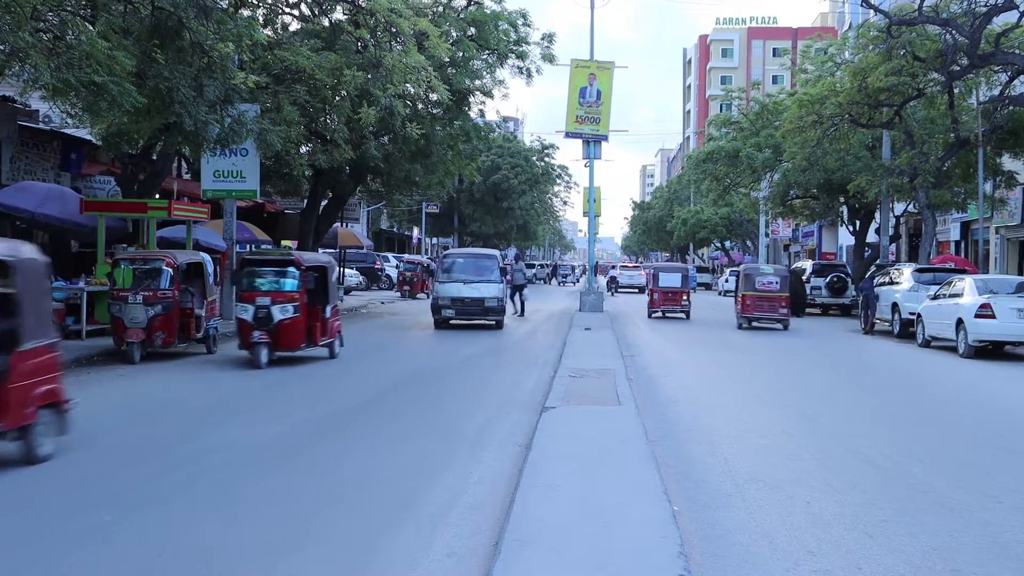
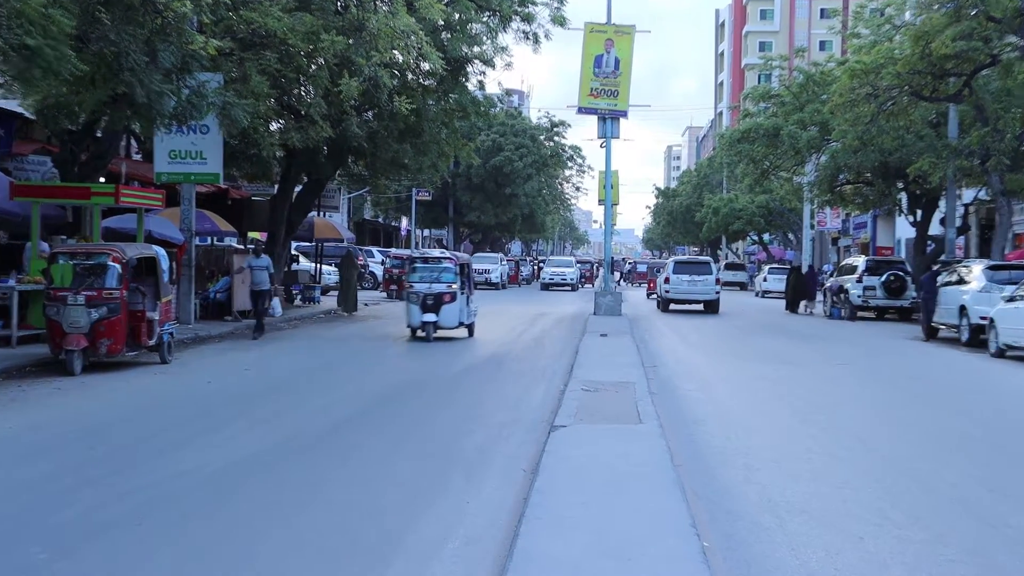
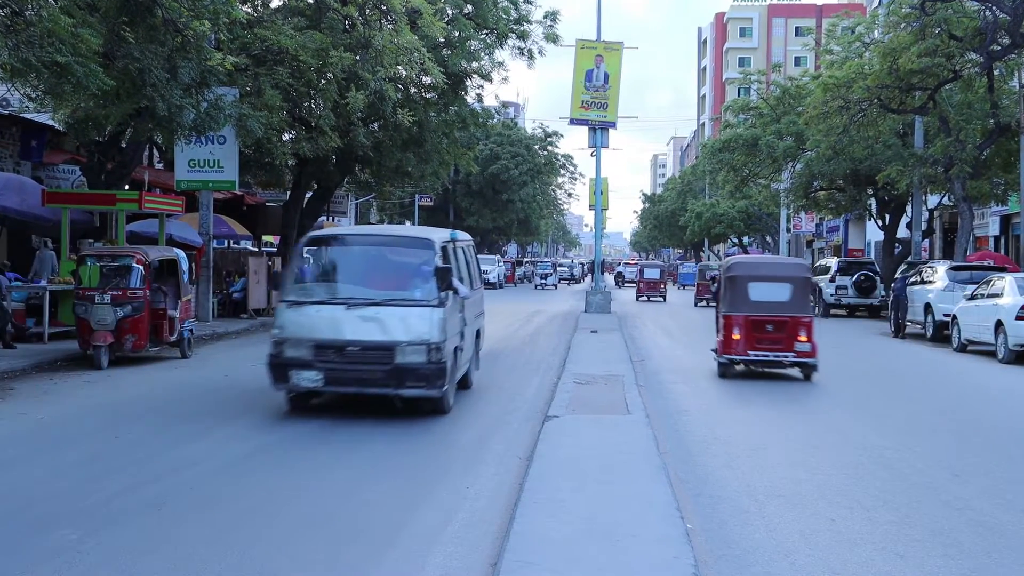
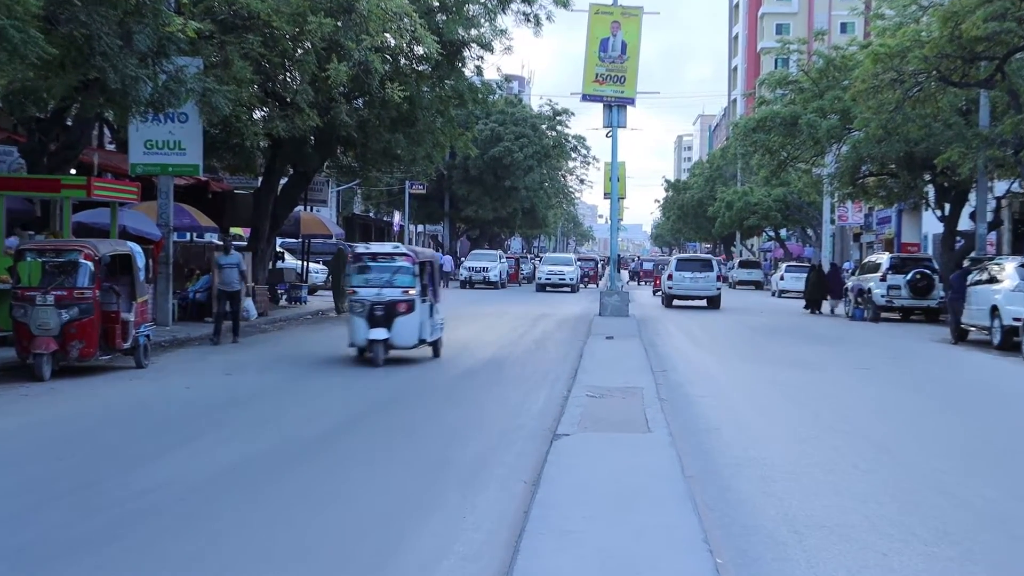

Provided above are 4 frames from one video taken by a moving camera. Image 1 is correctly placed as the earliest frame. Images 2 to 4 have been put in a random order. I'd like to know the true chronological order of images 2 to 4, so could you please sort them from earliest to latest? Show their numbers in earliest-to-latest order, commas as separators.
3, 2, 4
